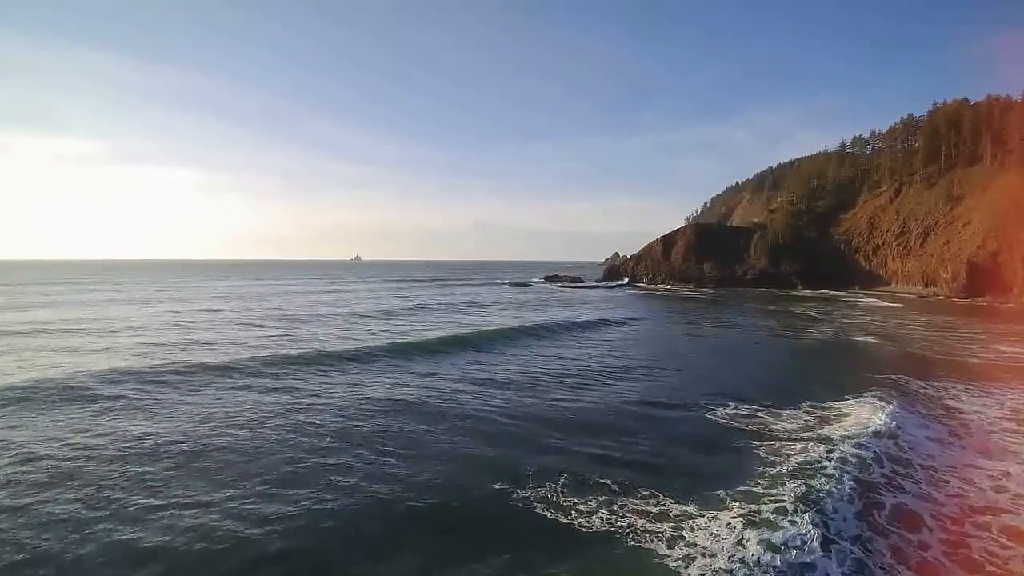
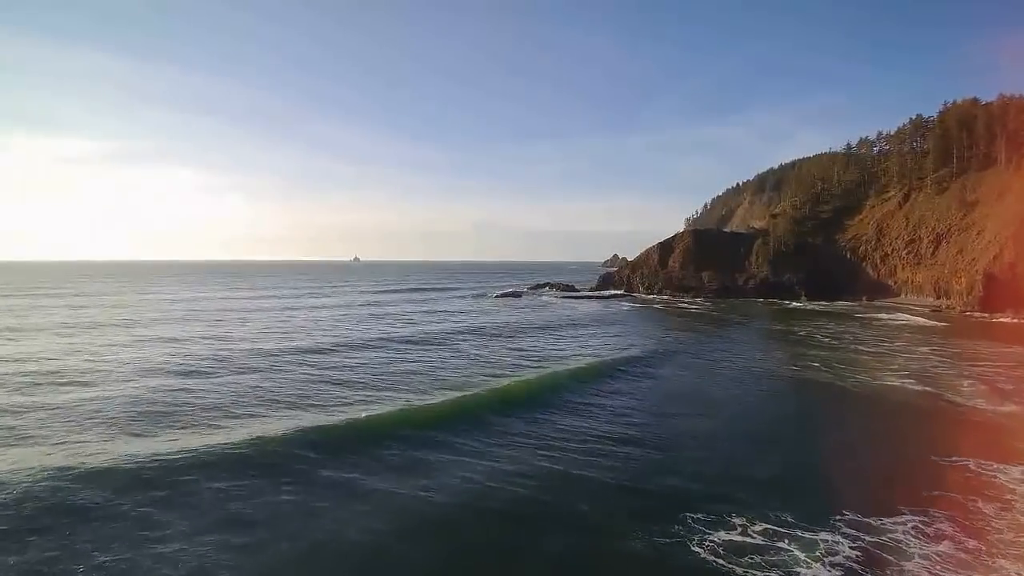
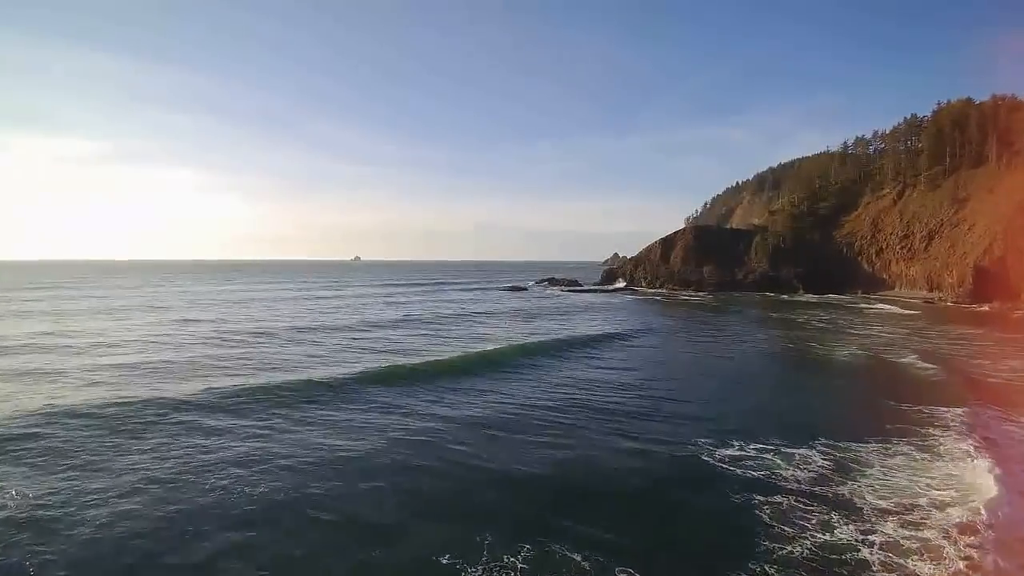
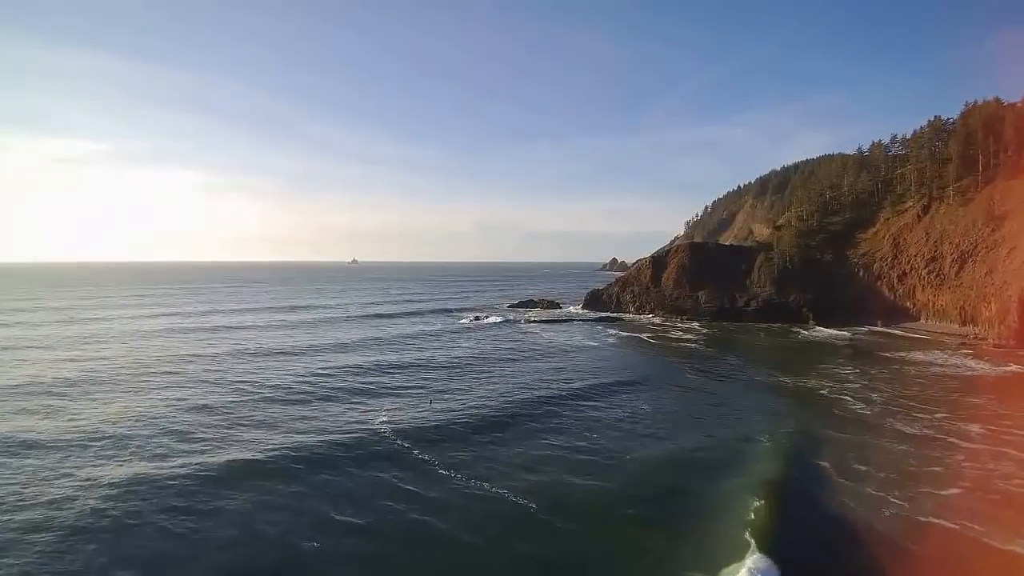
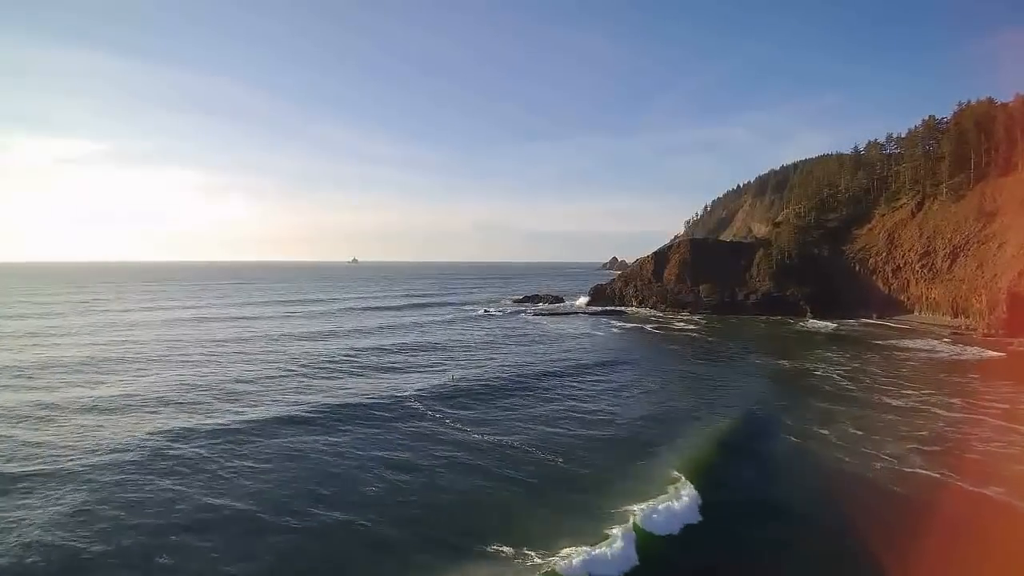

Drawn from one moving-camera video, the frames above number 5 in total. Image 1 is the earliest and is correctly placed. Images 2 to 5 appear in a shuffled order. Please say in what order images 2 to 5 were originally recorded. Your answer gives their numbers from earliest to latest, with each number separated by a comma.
3, 2, 5, 4
